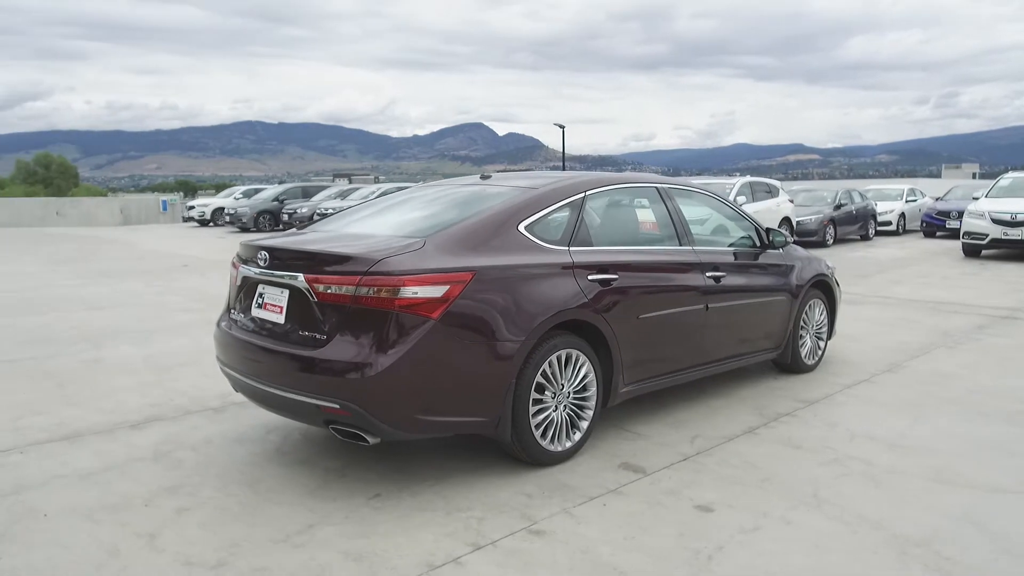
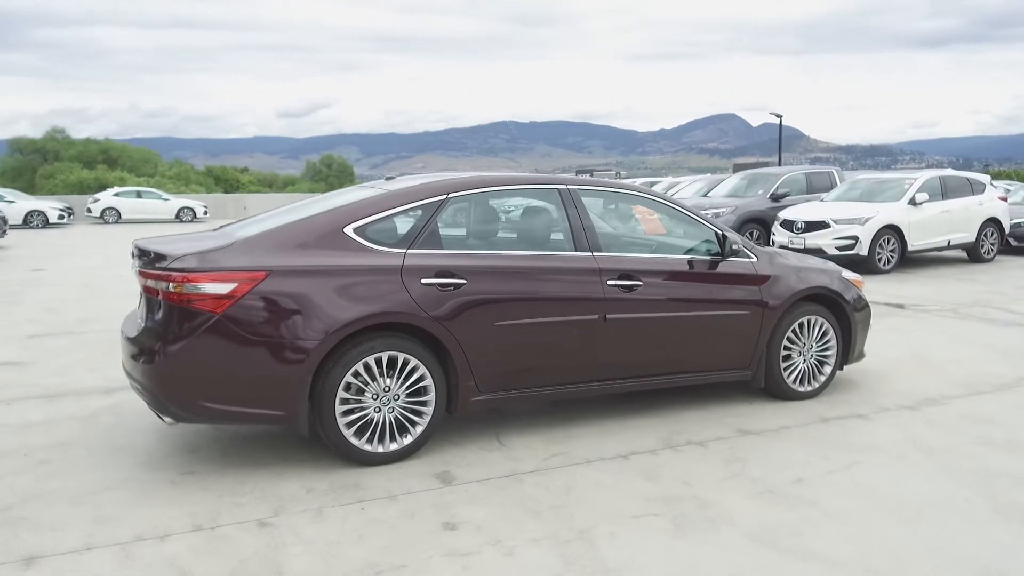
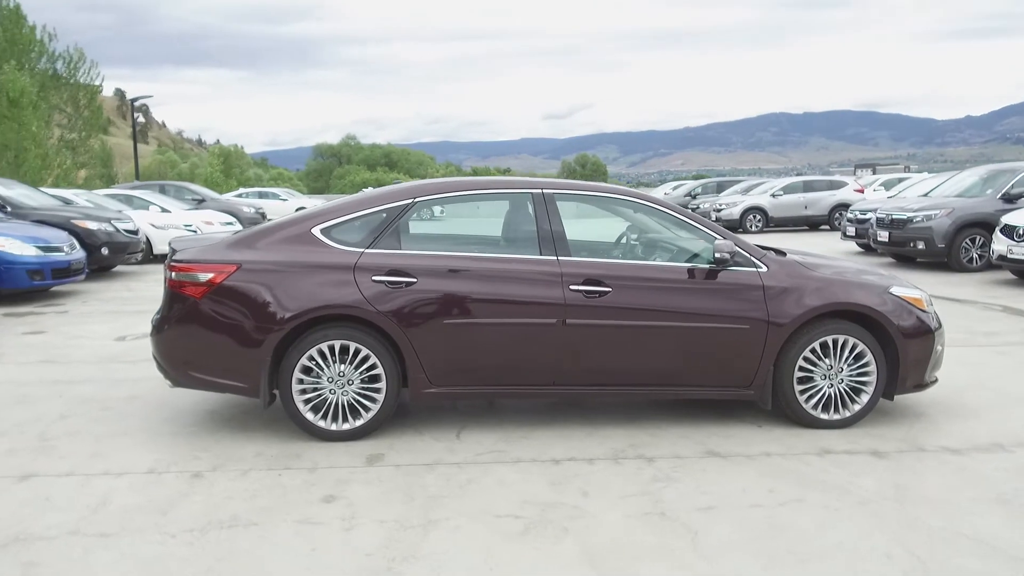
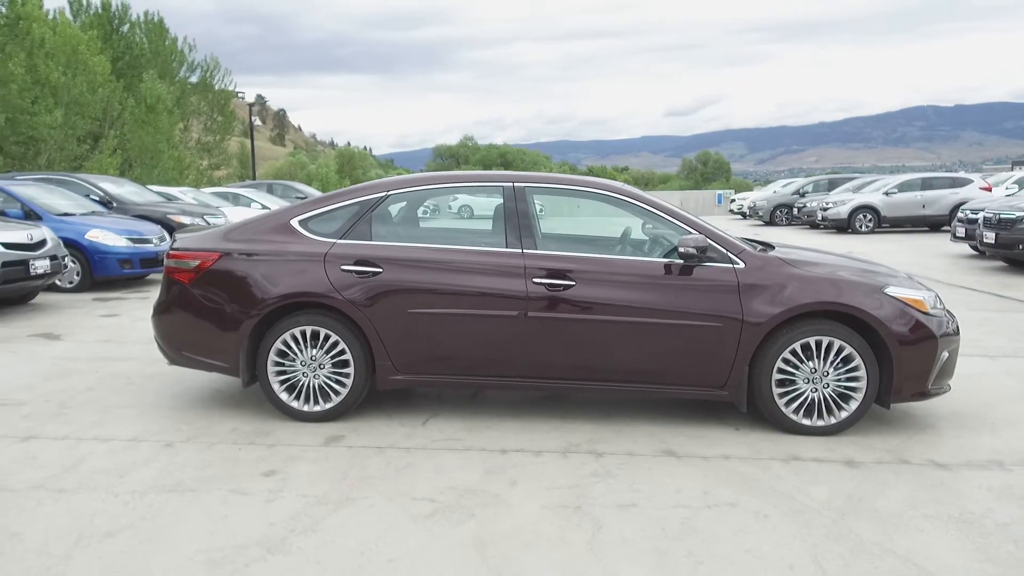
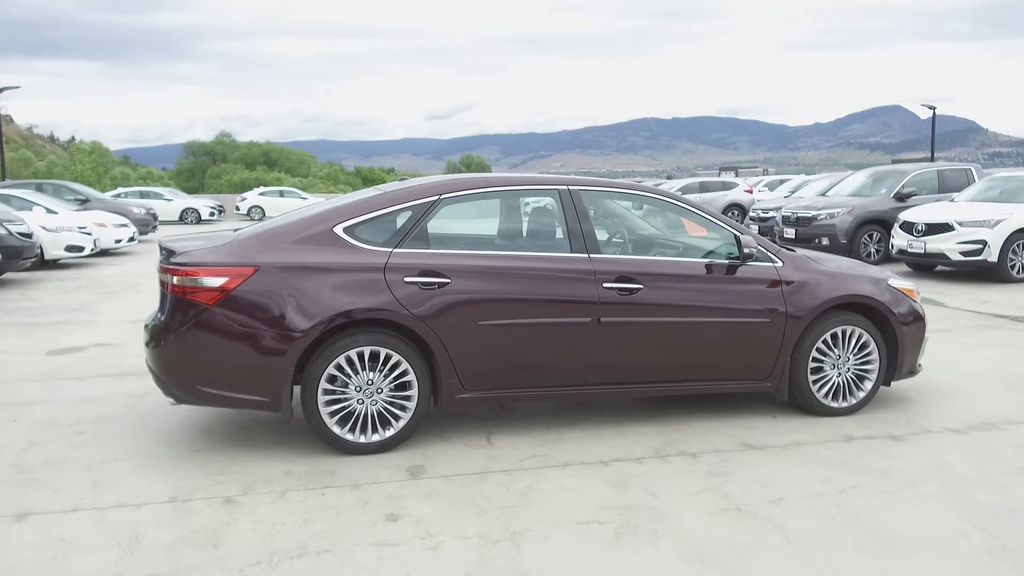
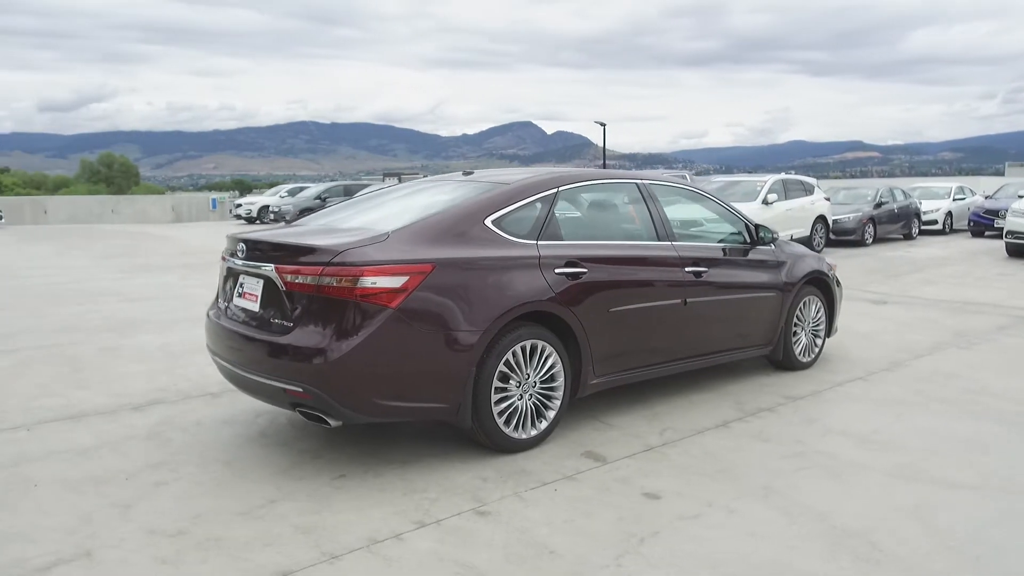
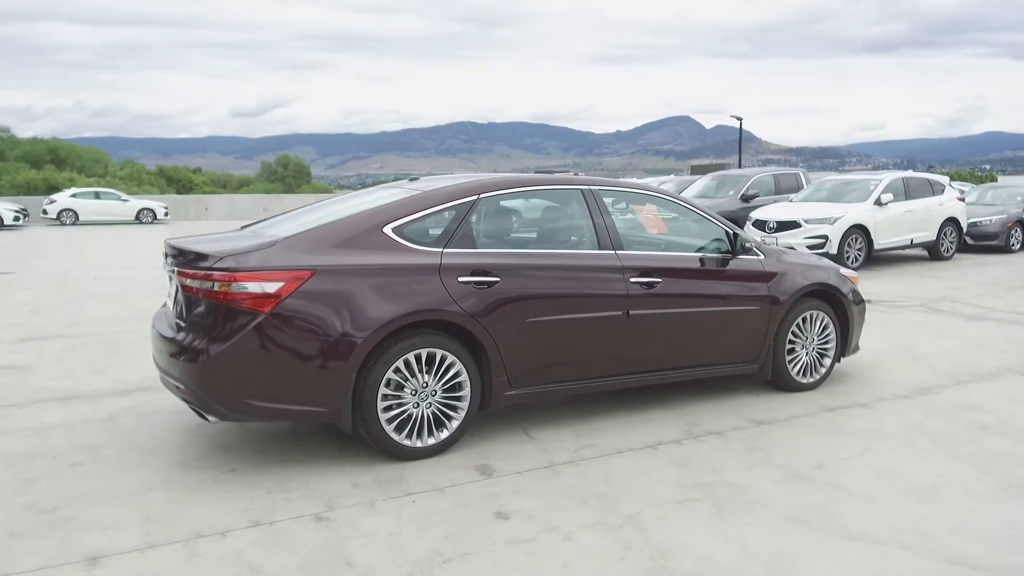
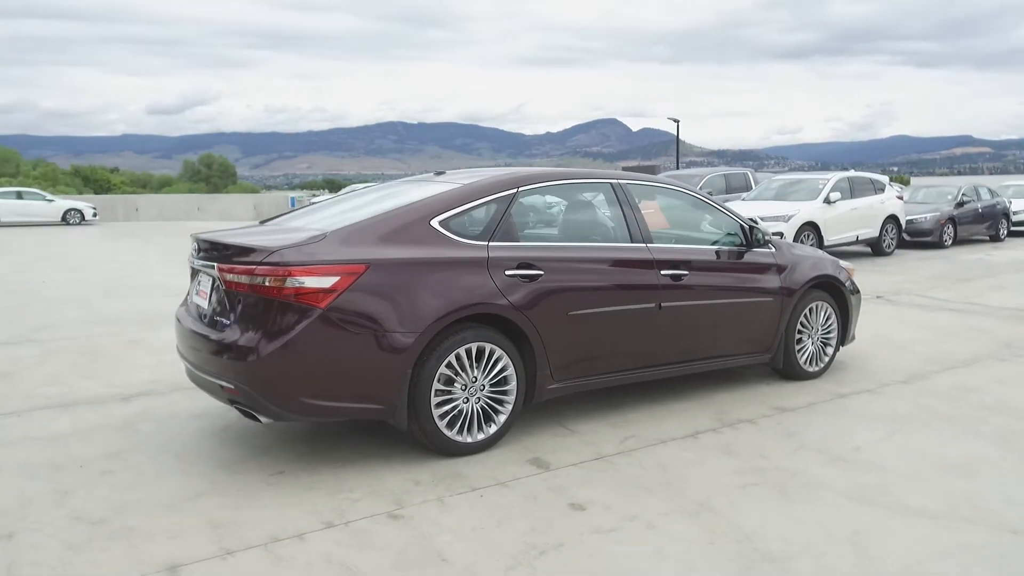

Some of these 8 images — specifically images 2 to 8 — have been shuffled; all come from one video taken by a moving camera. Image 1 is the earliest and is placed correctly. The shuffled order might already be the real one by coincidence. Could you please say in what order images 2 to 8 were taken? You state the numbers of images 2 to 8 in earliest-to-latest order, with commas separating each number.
6, 8, 7, 2, 5, 3, 4
